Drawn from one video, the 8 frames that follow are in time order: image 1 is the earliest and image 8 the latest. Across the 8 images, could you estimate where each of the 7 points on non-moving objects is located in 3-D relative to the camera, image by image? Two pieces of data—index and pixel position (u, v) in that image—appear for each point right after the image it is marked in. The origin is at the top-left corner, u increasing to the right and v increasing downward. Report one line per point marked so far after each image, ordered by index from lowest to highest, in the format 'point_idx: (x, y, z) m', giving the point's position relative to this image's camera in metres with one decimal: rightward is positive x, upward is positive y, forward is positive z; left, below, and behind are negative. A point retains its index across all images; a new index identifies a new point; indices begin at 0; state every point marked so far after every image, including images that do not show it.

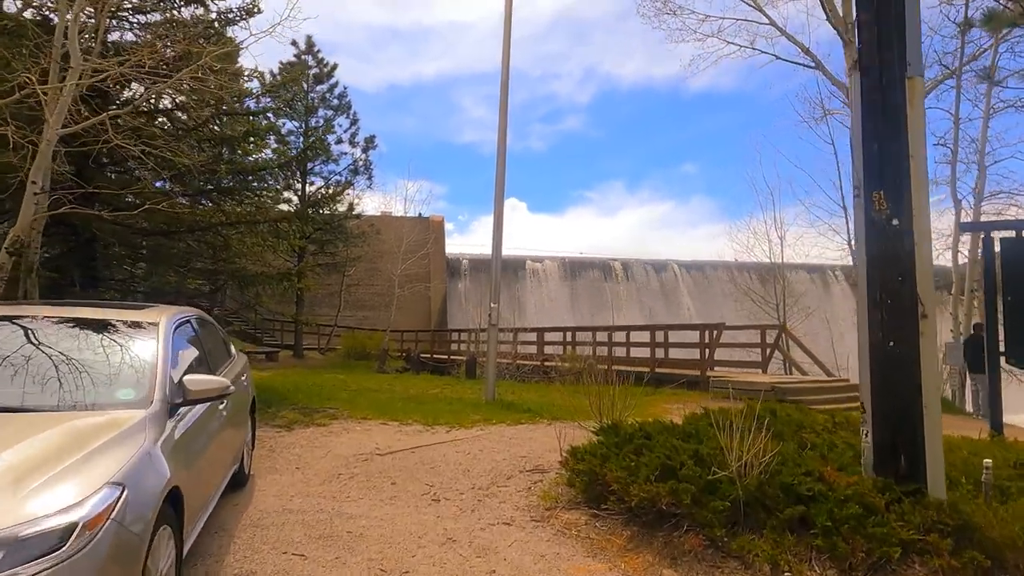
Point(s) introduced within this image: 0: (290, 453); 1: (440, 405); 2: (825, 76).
0: (-2.1, -1.6, +6.3) m
1: (-1.1, -1.8, +10.3) m
2: (+7.6, +5.2, +16.2) m
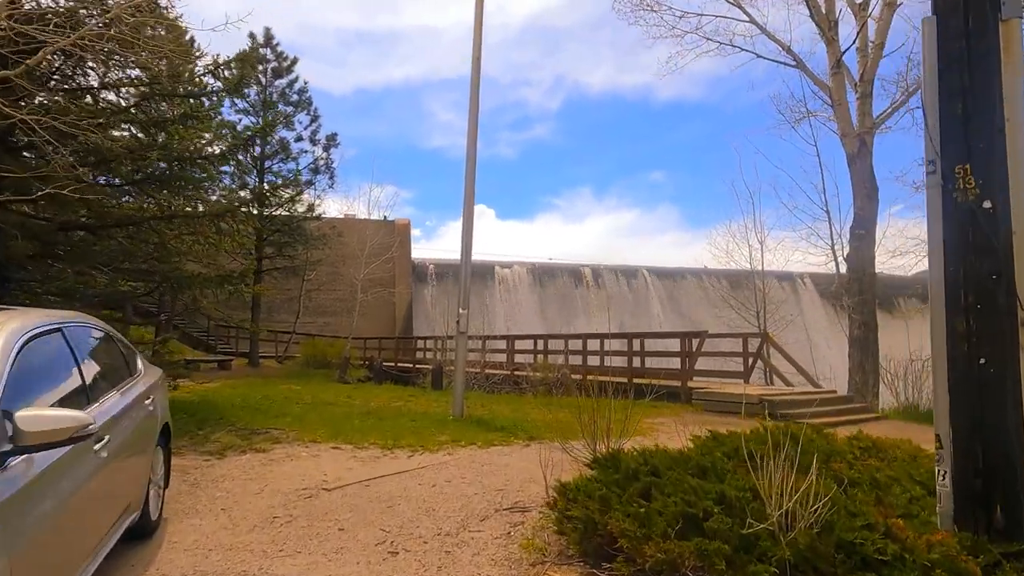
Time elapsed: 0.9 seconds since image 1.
0: (-2.3, -1.6, +5.2) m
1: (-1.5, -1.9, +9.2) m
2: (+6.9, +5.0, +15.6) m
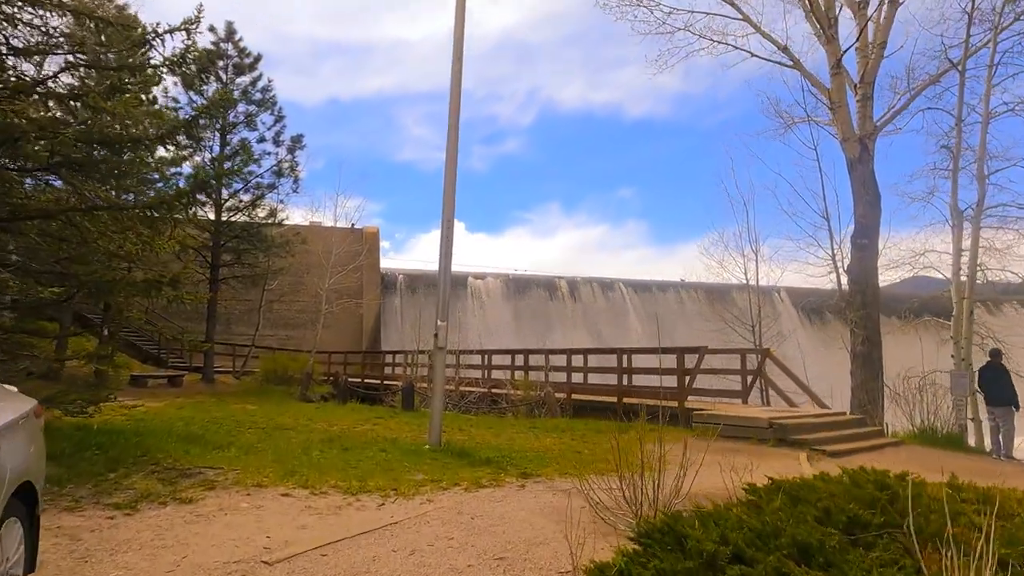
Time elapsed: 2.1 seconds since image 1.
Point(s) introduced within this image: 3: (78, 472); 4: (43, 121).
0: (-2.3, -1.6, +3.8) m
1: (-1.7, -2.0, +7.8) m
2: (+6.5, +4.7, +14.8) m
3: (-3.4, -1.4, +5.2) m
4: (-5.4, +1.9, +7.6) m
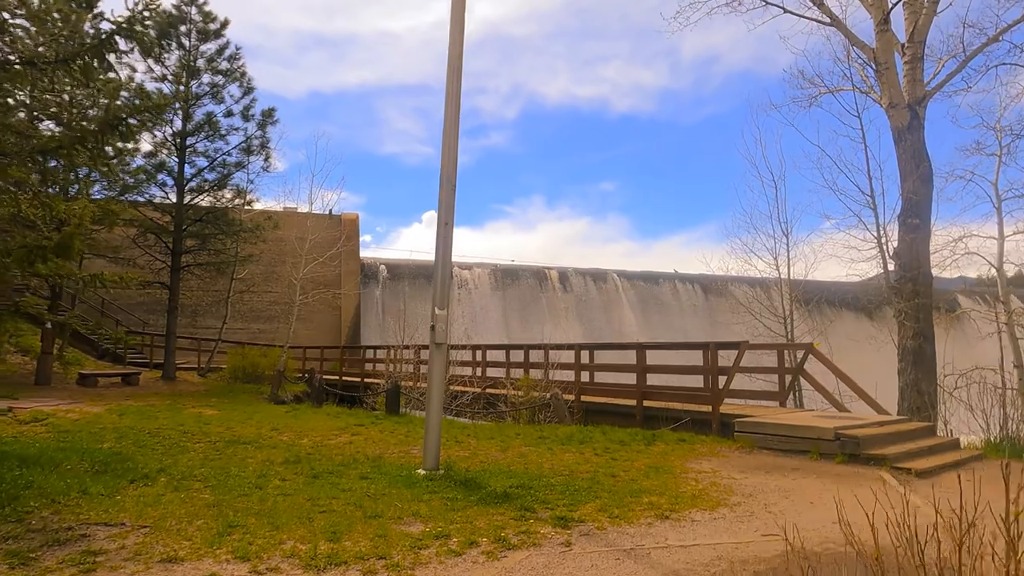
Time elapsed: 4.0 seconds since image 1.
0: (-2.0, -1.4, +1.9) m
1: (-1.5, -1.8, +5.9) m
2: (+6.5, +5.0, +13.0) m
3: (-3.1, -1.2, +3.2) m
4: (-5.1, +2.1, +5.5) m
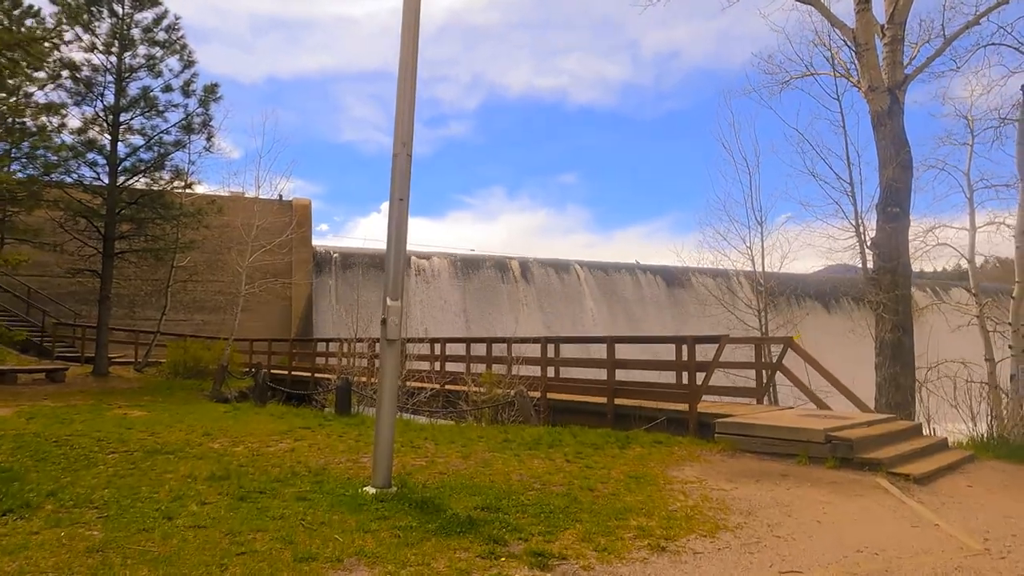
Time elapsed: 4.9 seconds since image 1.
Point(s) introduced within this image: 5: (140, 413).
0: (-2.0, -1.4, +0.9) m
1: (-1.7, -1.7, +4.9) m
2: (+5.8, +5.1, +12.4) m
3: (-3.2, -1.2, +2.1) m
4: (-5.3, +2.2, +4.3) m
5: (-6.5, -2.2, +11.7) m
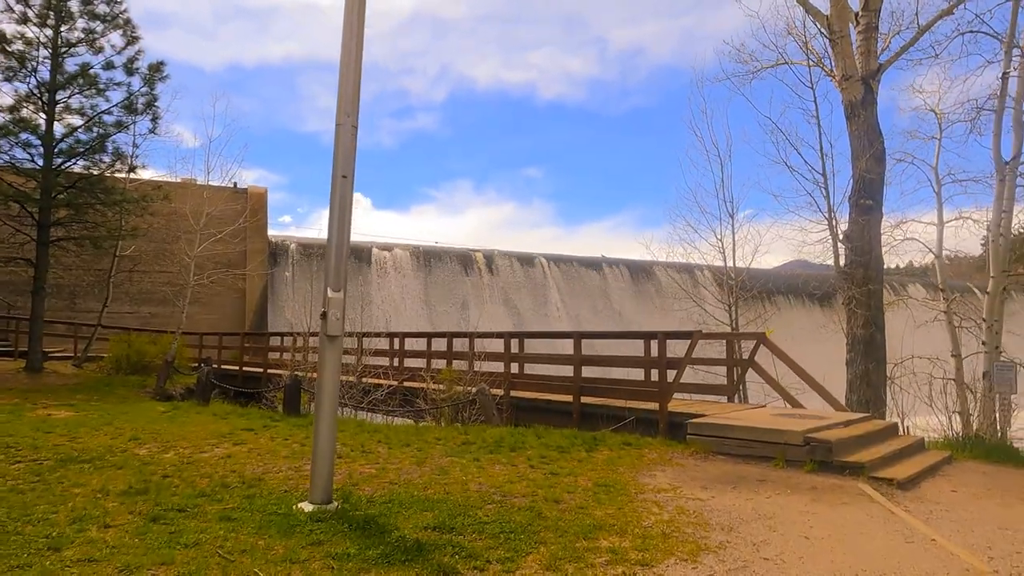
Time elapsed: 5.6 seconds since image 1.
0: (-2.0, -1.3, +0.1) m
1: (-2.0, -1.6, +4.2) m
2: (+5.2, +5.2, +12.0) m
3: (-3.3, -1.1, +1.4) m
4: (-5.6, +2.3, +3.3) m
5: (-7.2, -2.0, +10.7) m
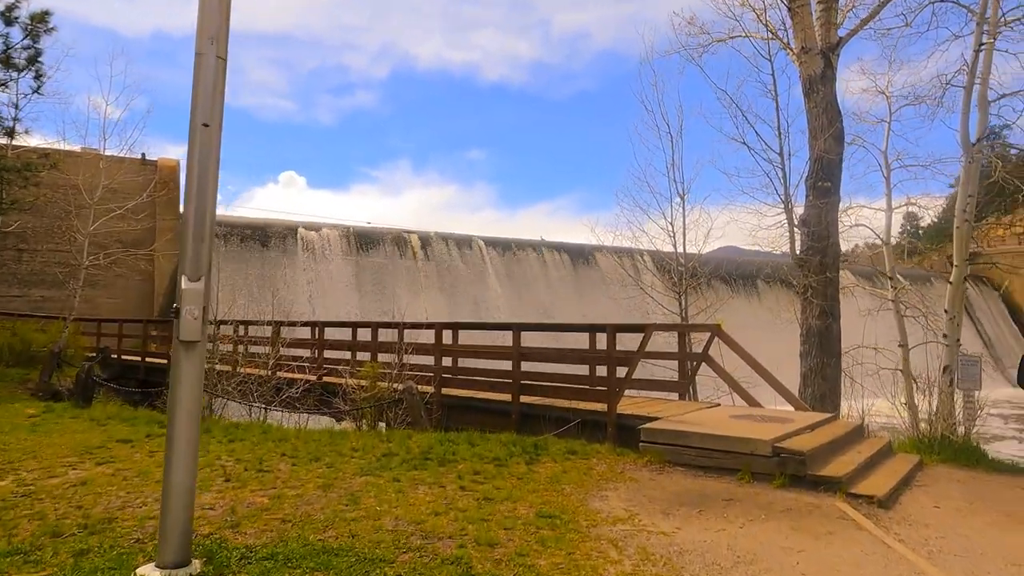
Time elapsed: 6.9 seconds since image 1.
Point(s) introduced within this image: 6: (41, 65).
0: (-2.0, -1.4, -1.2) m
1: (-2.4, -1.5, +2.9) m
2: (+4.1, +5.5, +11.2) m
3: (-3.5, -1.1, -0.1) m
4: (-5.8, +2.4, +1.6) m
5: (-8.1, -1.8, +8.9) m
6: (-12.1, +5.7, +17.1) m
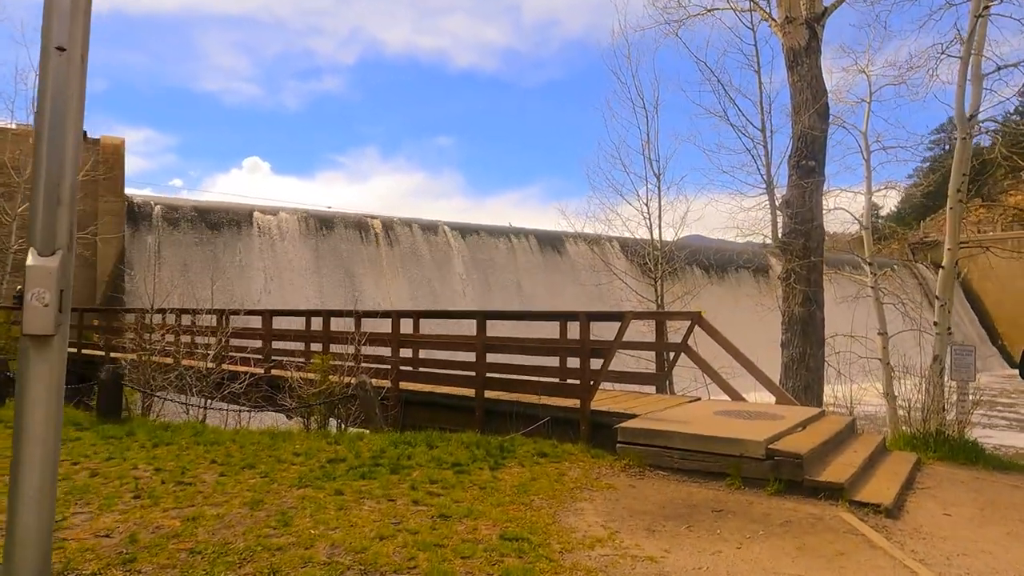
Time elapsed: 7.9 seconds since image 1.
0: (-2.0, -1.4, -2.1) m
1: (-2.6, -1.5, +2.0) m
2: (+3.5, +5.7, +10.4) m
3: (-3.5, -1.1, -1.1) m
4: (-5.9, +2.4, +0.4) m
5: (-8.6, -1.6, +7.7) m
6: (-12.9, +6.0, +15.5) m
